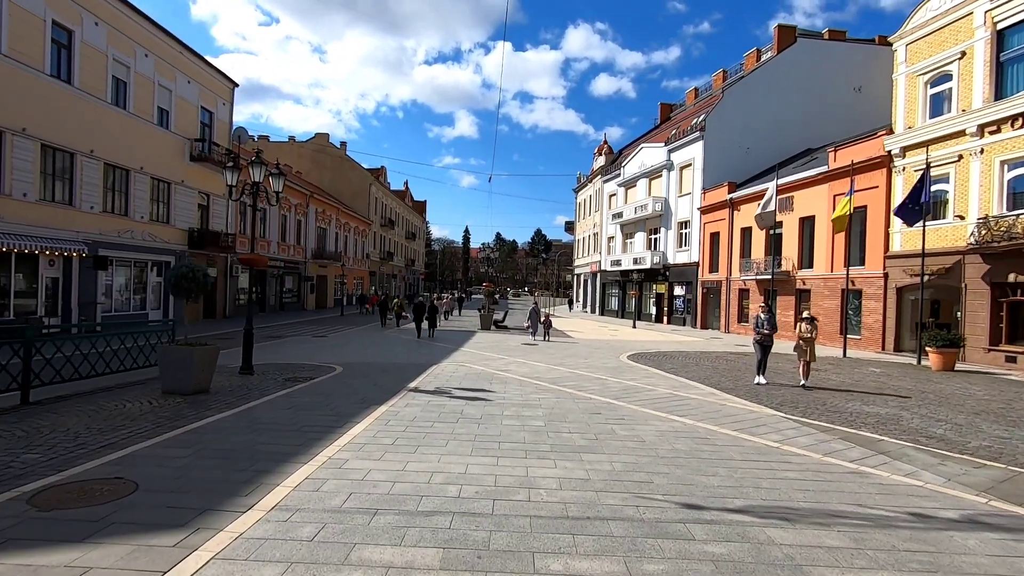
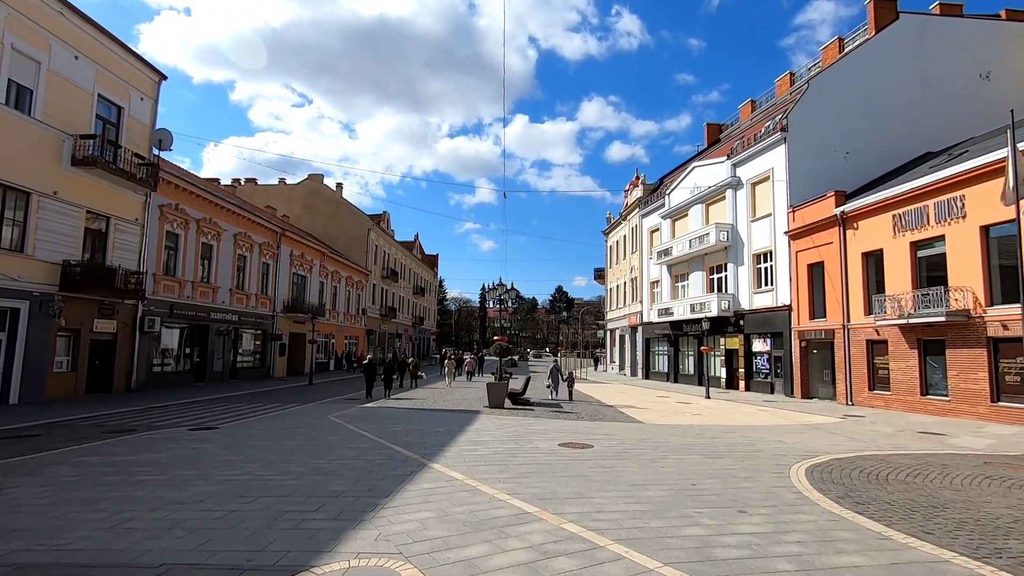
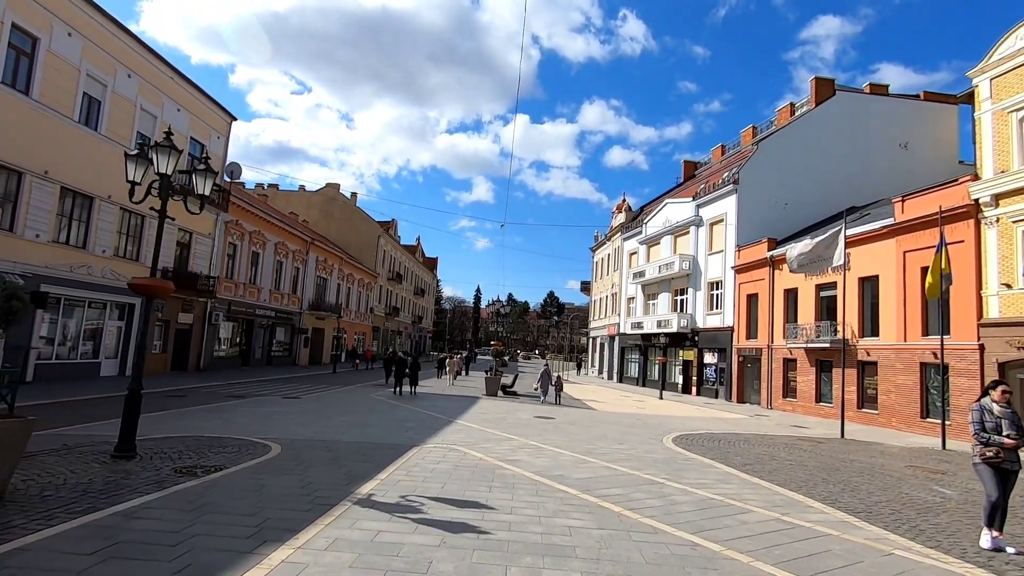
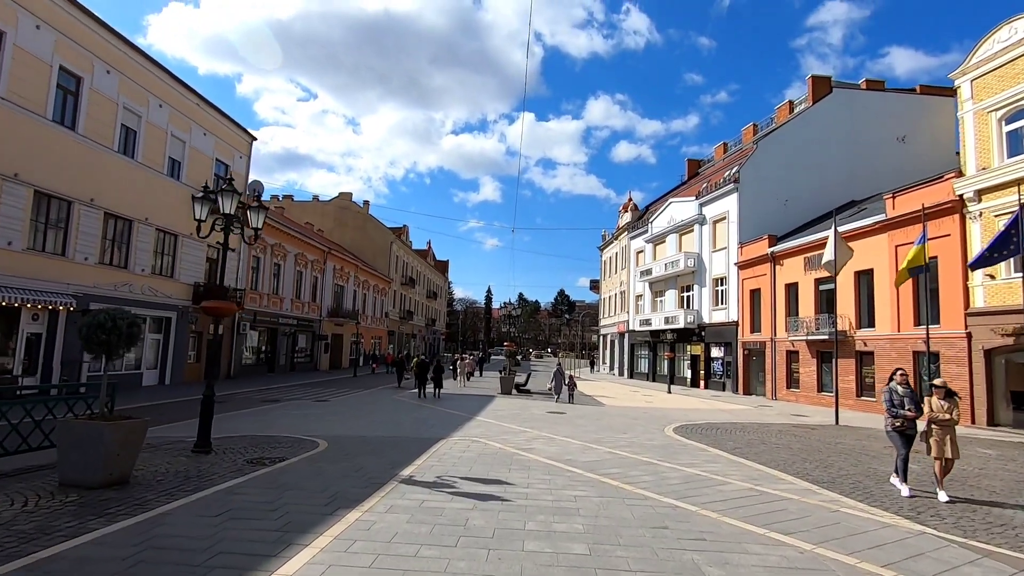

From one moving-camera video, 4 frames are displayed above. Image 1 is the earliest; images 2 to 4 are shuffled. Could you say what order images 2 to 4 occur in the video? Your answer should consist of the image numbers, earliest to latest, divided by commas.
4, 3, 2
